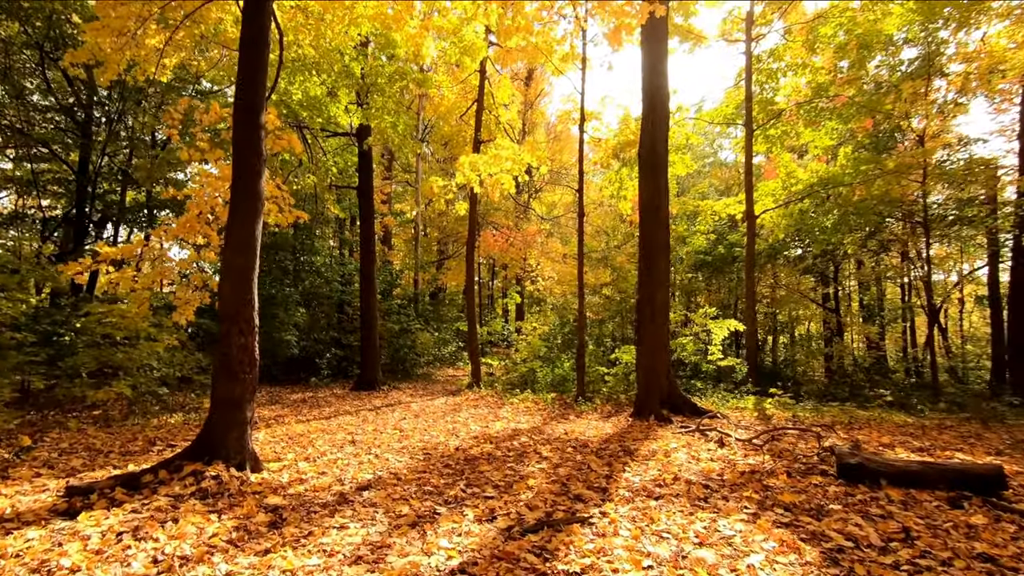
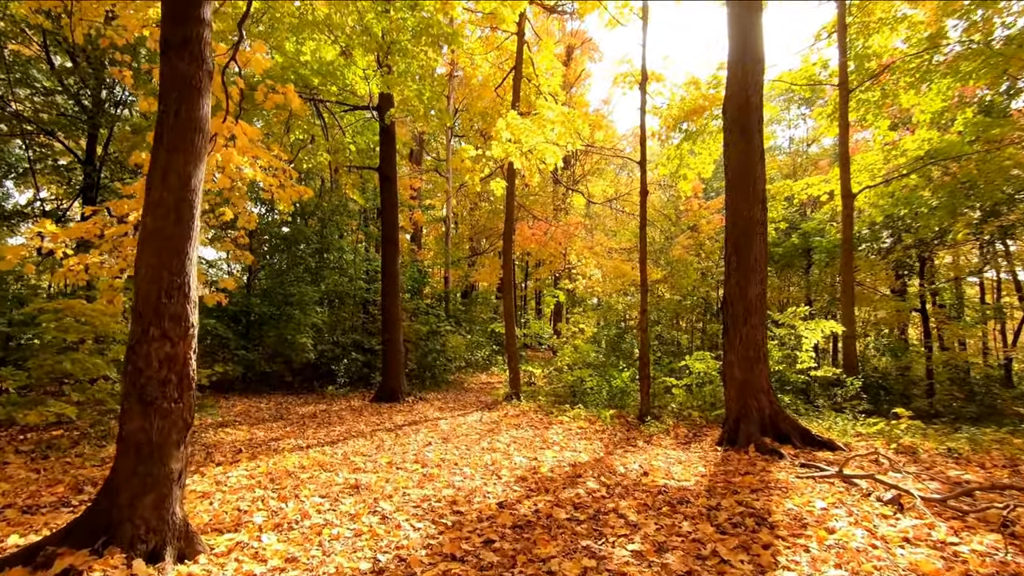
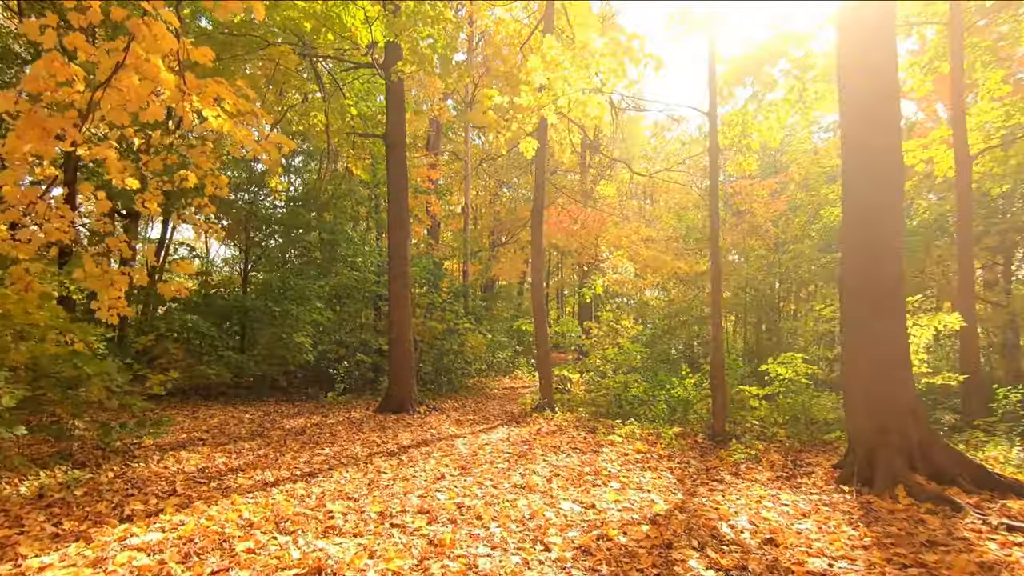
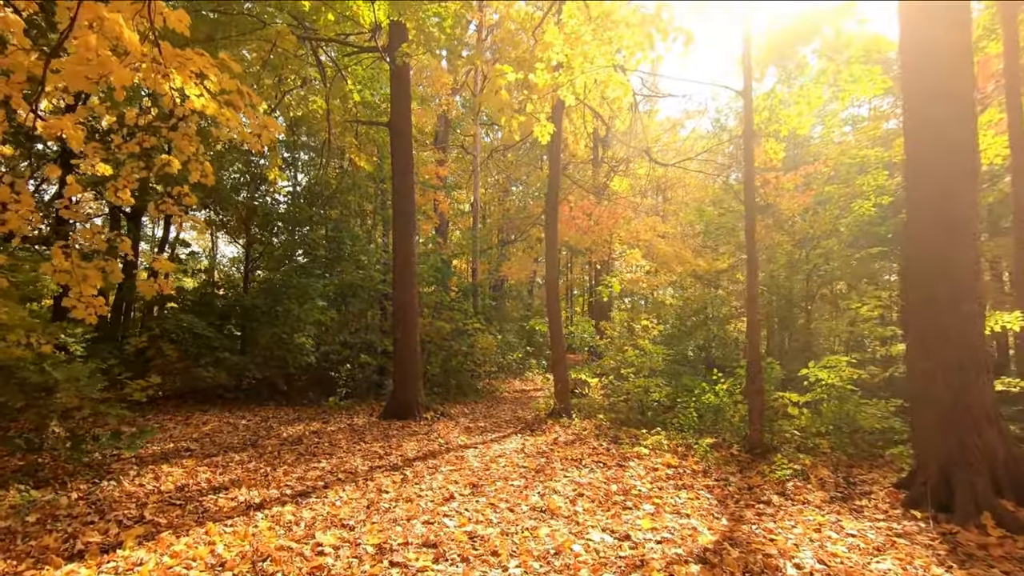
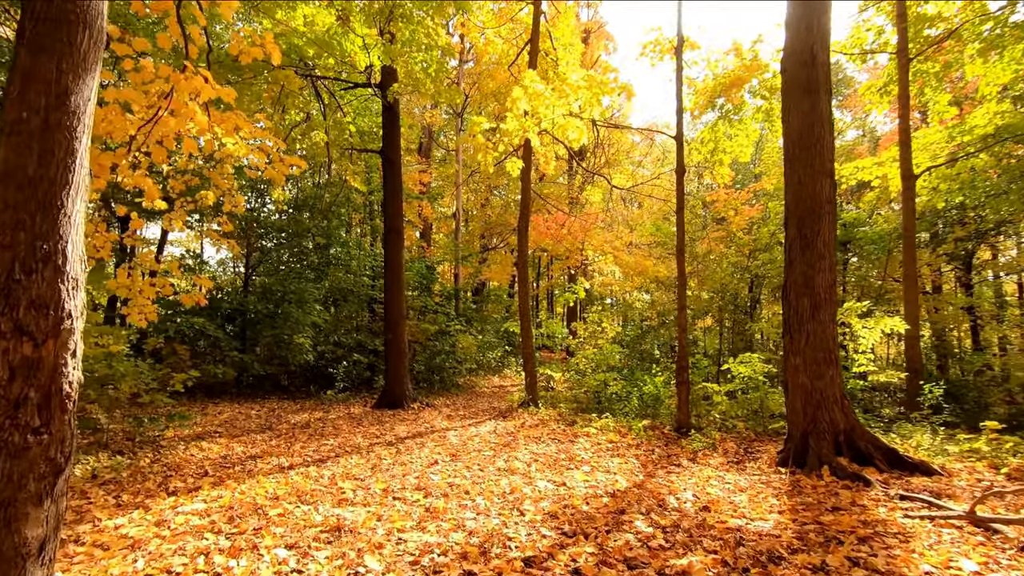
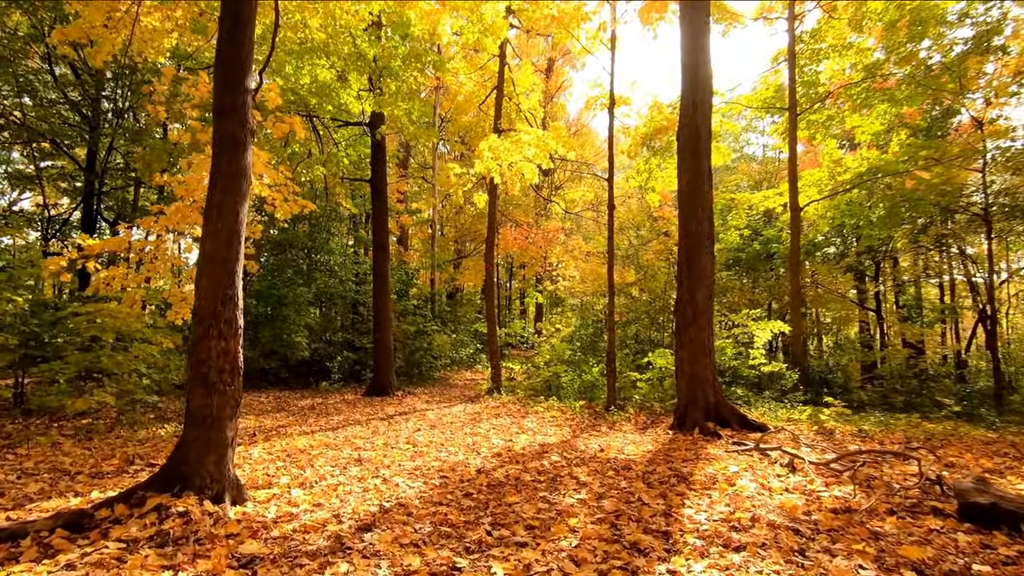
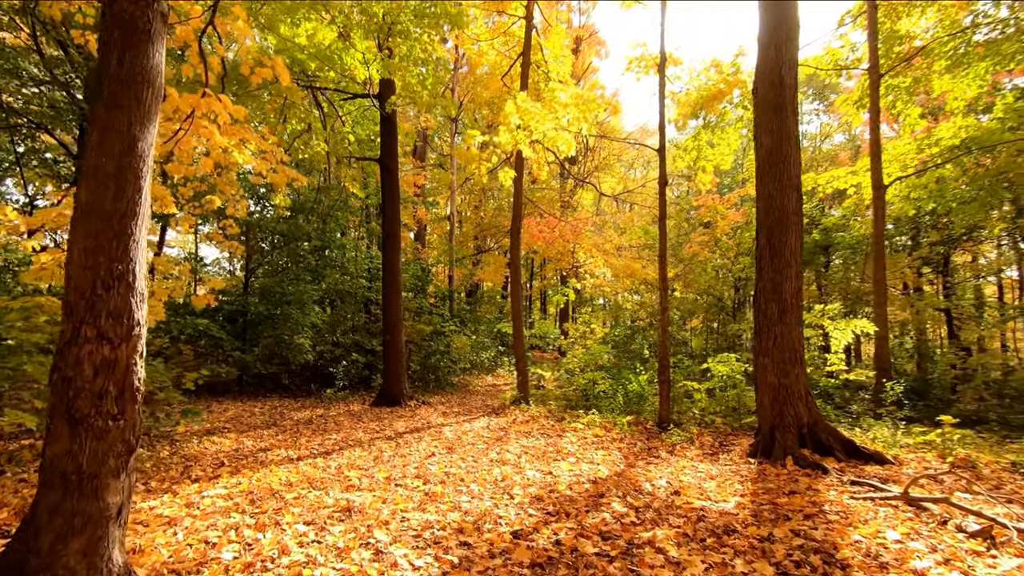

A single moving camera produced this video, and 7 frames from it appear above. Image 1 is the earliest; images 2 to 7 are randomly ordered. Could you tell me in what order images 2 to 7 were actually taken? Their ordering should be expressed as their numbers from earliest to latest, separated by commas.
6, 2, 7, 5, 3, 4
